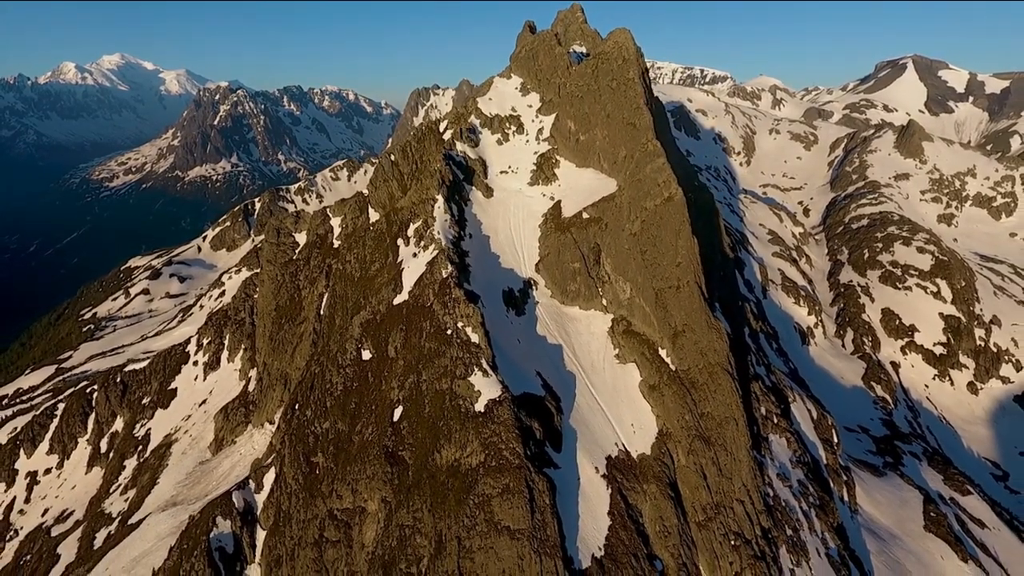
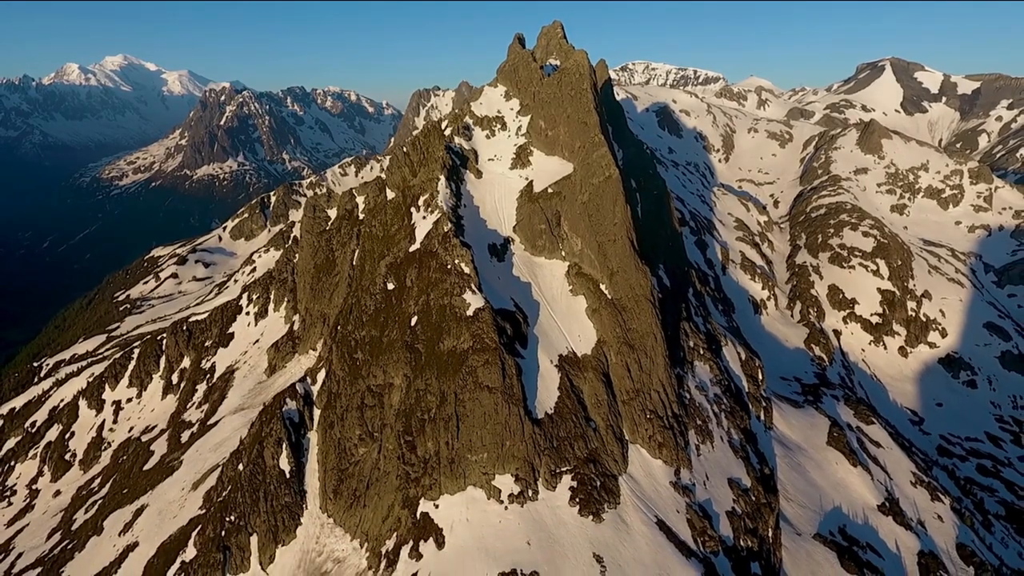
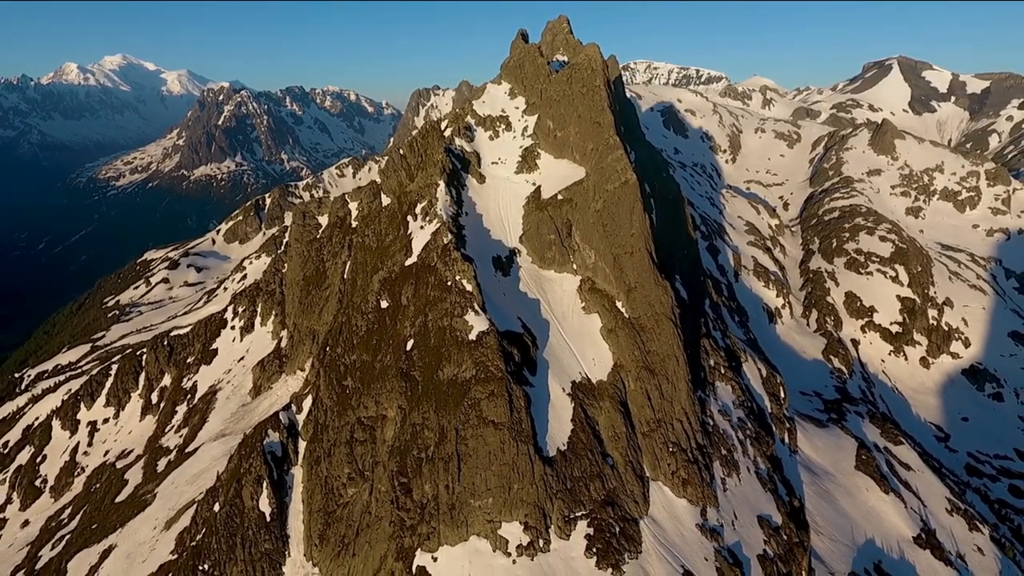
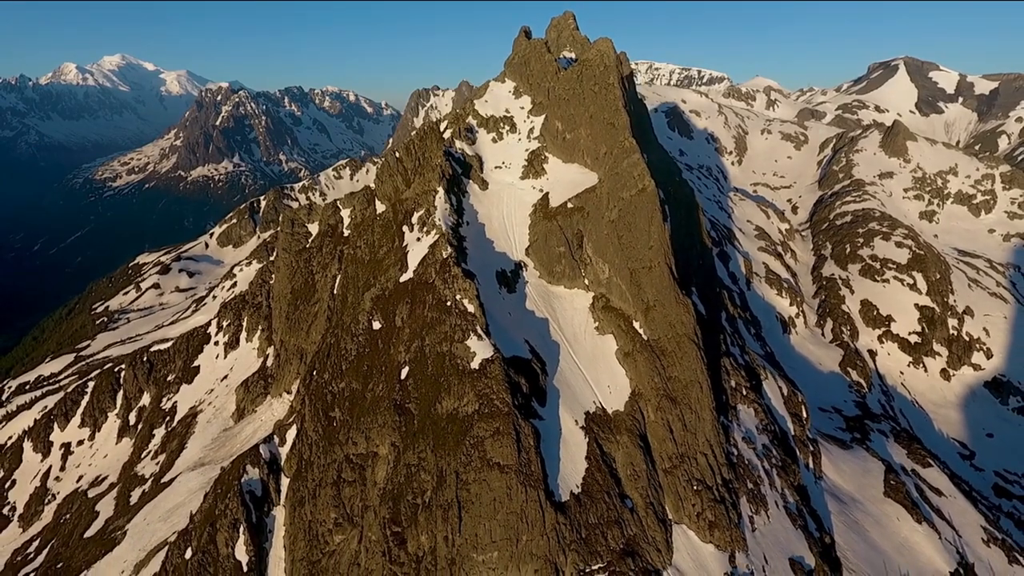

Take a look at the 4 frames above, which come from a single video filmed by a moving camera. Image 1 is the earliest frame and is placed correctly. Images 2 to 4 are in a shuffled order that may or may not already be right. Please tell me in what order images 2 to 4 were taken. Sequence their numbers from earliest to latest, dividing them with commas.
4, 3, 2
